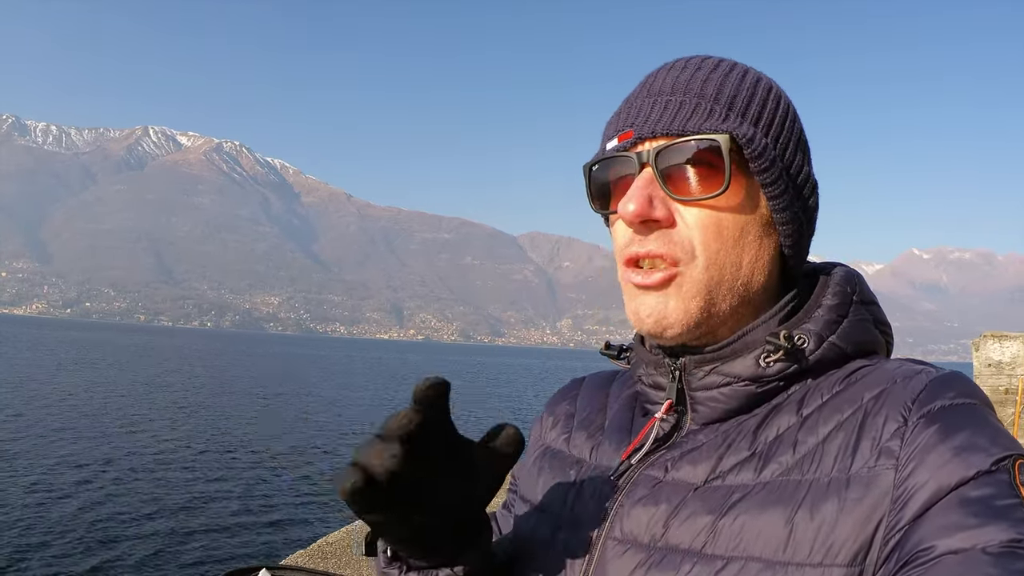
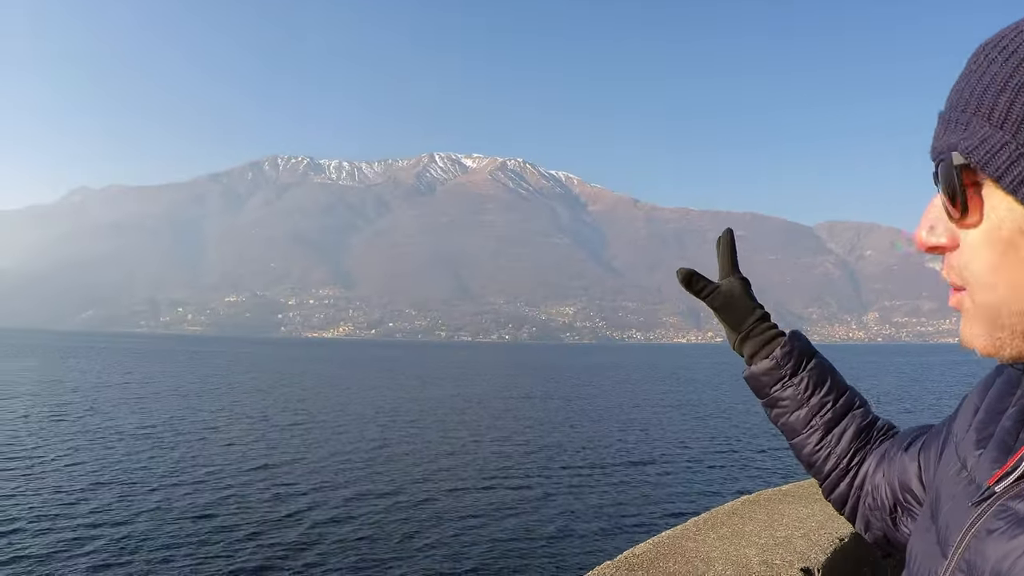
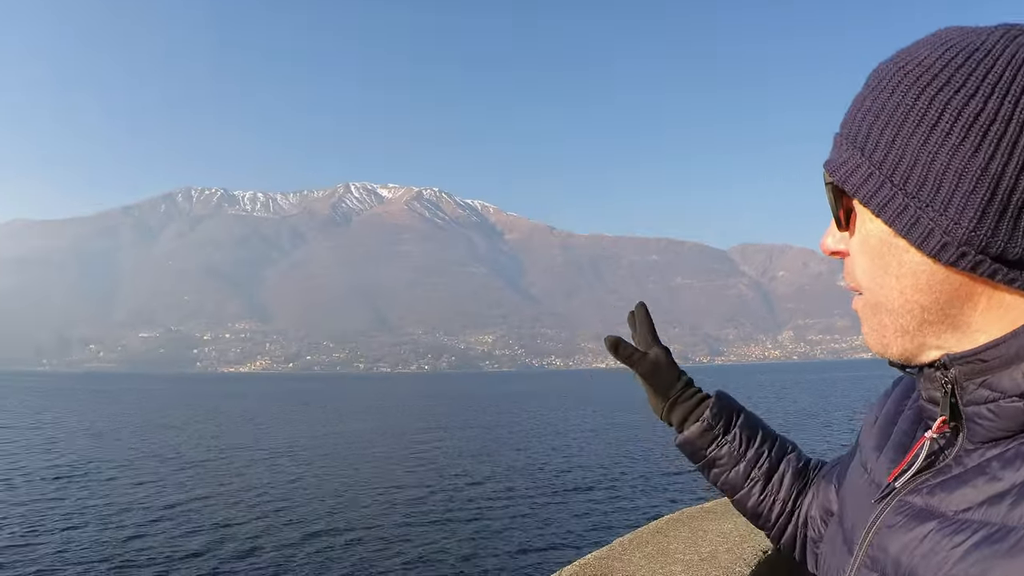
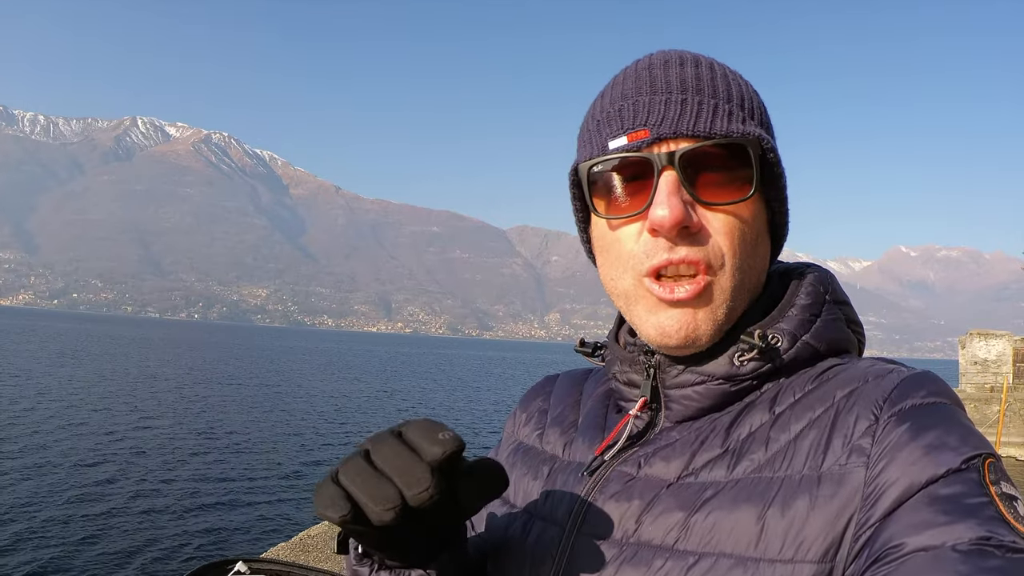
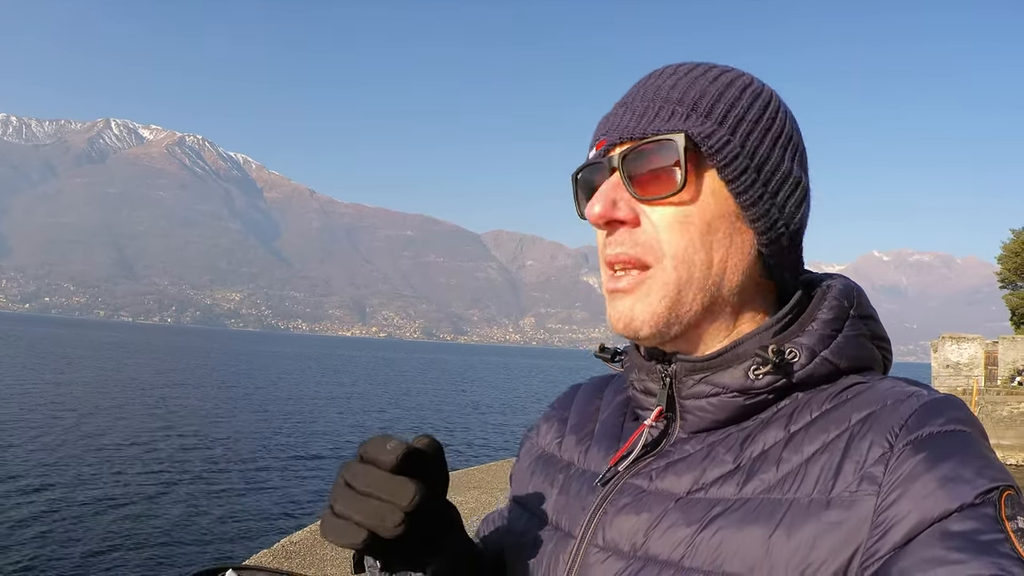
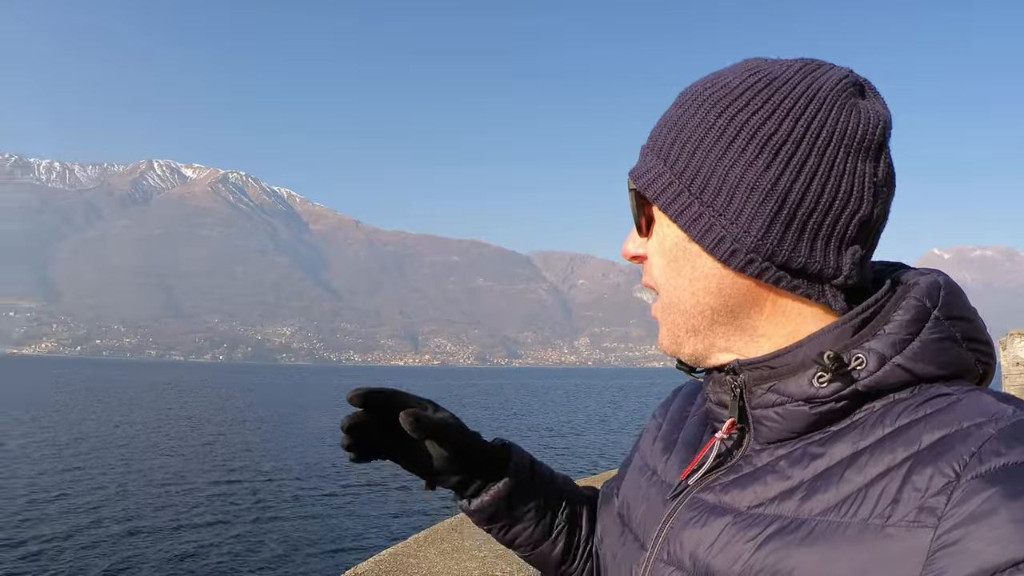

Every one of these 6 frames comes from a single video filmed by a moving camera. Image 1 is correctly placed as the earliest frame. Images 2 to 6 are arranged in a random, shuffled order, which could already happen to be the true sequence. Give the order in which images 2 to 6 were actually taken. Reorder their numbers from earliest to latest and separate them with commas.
4, 5, 6, 3, 2
